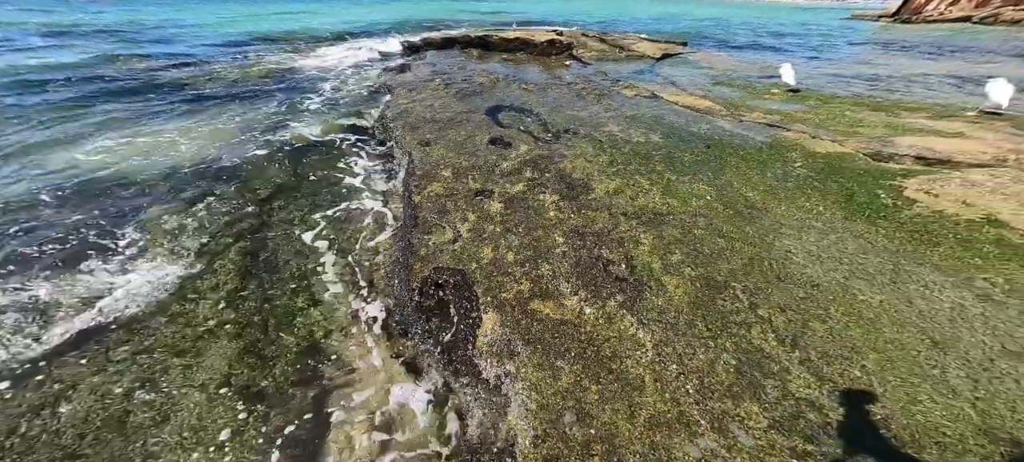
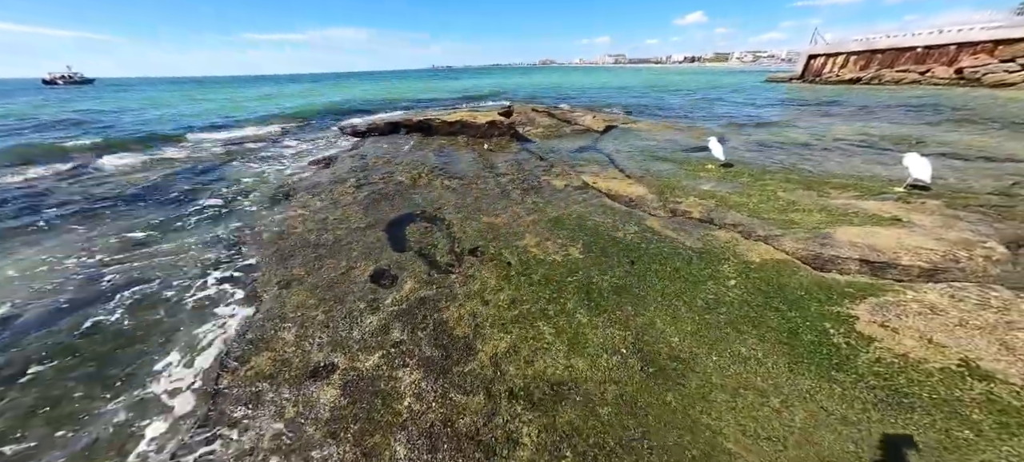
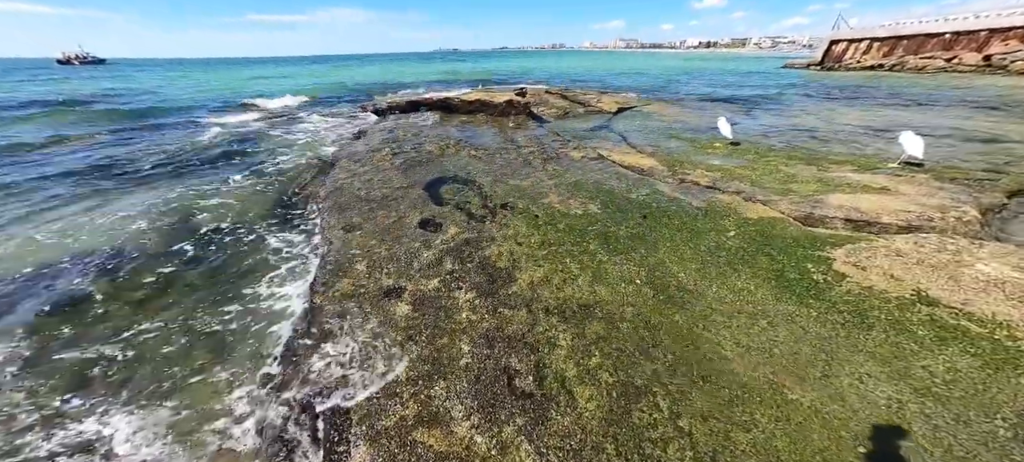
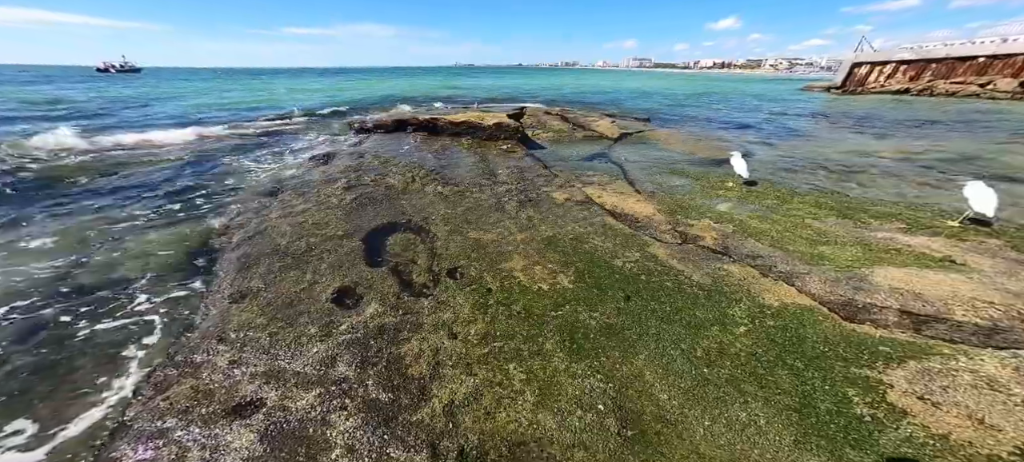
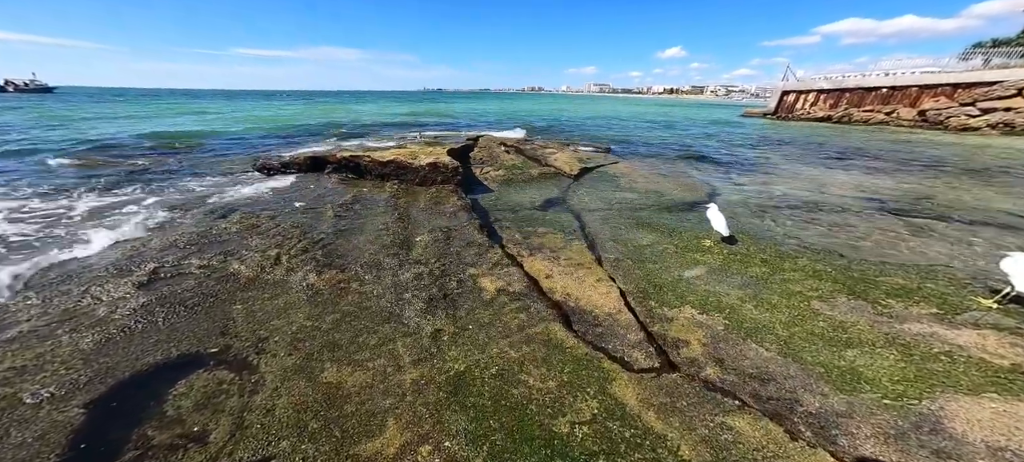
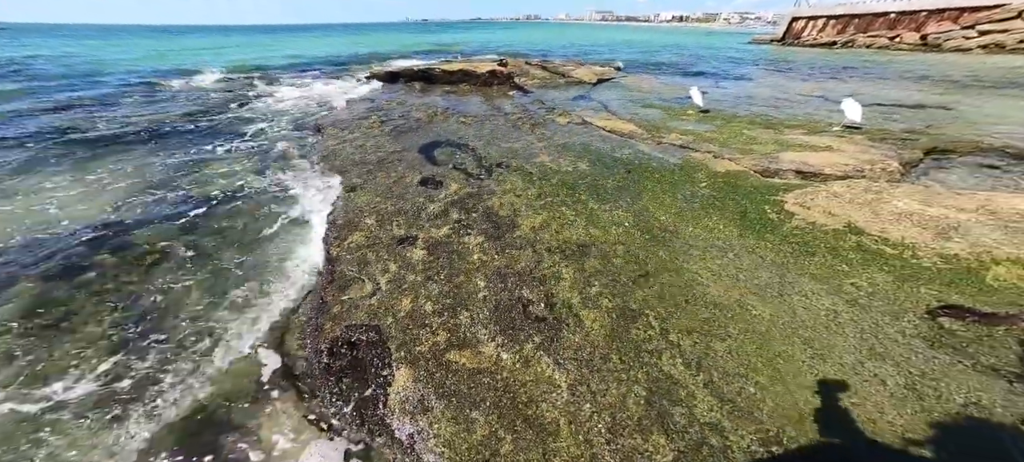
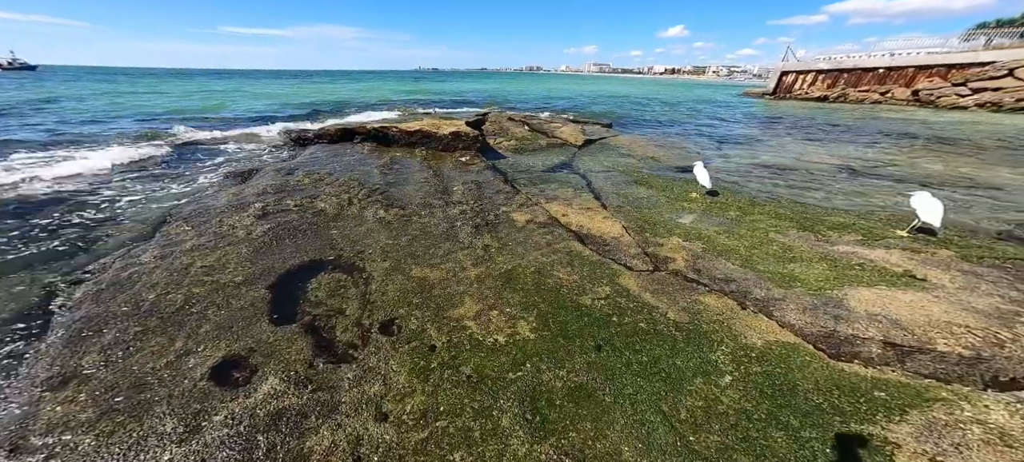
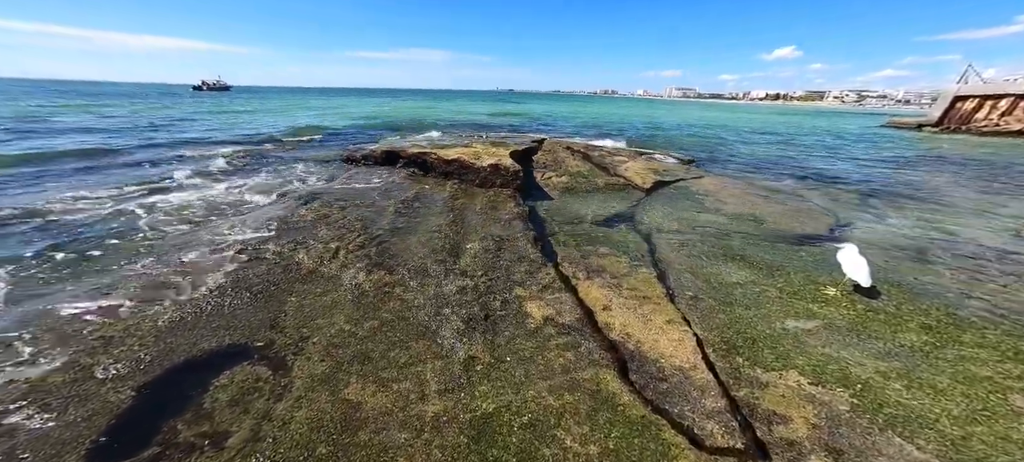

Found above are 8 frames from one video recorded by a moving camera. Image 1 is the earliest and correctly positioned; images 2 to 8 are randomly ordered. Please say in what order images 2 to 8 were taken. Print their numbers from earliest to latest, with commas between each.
6, 3, 2, 4, 7, 5, 8
